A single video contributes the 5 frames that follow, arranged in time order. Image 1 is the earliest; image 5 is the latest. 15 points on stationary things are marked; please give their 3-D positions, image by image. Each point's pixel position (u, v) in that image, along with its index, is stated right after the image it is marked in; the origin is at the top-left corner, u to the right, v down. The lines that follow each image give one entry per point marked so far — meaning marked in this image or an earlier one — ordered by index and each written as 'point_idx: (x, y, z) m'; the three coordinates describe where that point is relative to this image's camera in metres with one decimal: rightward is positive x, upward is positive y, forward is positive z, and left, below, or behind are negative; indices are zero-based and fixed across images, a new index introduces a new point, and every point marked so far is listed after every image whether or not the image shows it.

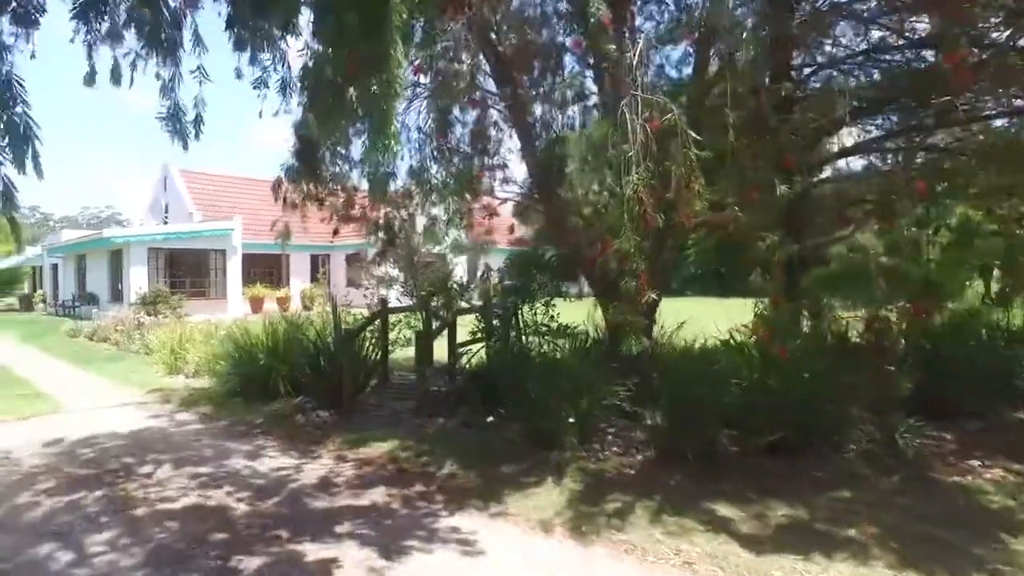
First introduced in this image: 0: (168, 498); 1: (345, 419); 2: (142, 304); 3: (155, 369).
0: (-3.0, -1.8, +5.2) m
1: (-2.2, -1.7, +7.9) m
2: (-10.5, -0.5, +16.9) m
3: (-6.7, -1.5, +11.2) m
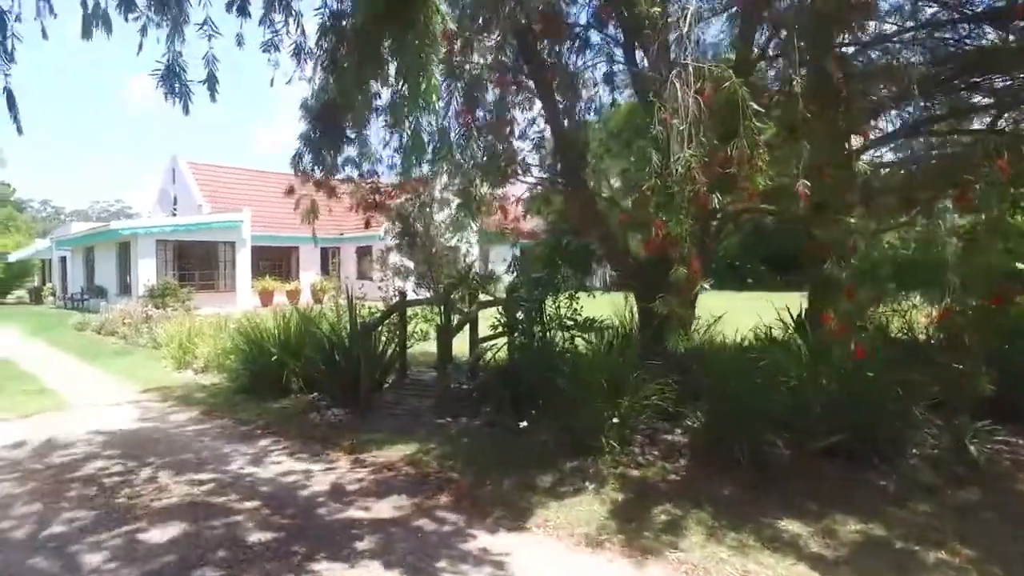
0: (-2.7, -1.8, +4.8) m
1: (-1.9, -1.6, +7.4) m
2: (-10.1, -0.2, +16.6) m
3: (-6.4, -1.4, +10.8) m
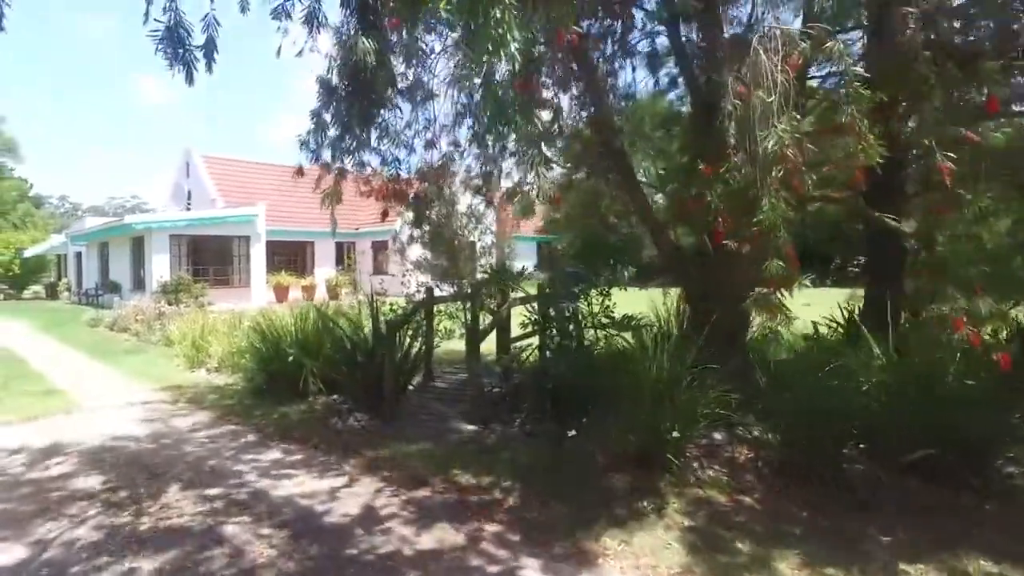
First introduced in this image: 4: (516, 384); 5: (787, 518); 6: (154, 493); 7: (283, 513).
0: (-2.3, -1.7, +4.2) m
1: (-1.5, -1.5, +6.9) m
2: (-9.5, -0.1, +16.2) m
3: (-5.9, -1.3, +10.4) m
4: (+0.1, -1.1, +6.6) m
5: (+2.0, -1.7, +4.4) m
6: (-3.0, -1.7, +4.9) m
7: (-1.7, -1.7, +4.5) m
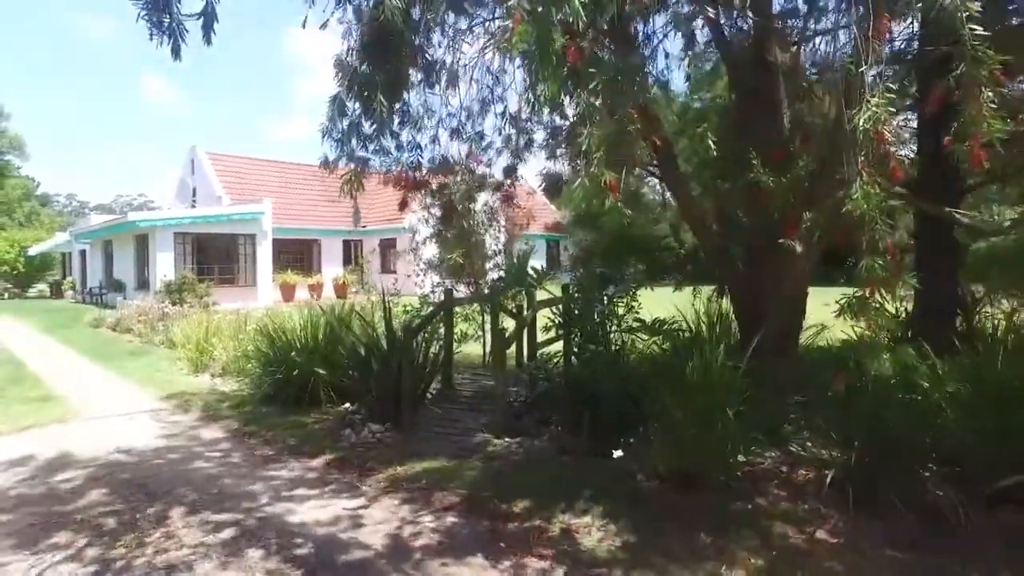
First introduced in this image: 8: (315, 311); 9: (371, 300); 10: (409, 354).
0: (-2.1, -1.7, +3.8) m
1: (-1.2, -1.6, +6.4) m
2: (-9.1, -0.1, +15.8) m
3: (-5.6, -1.3, +9.9) m
4: (+0.4, -1.1, +6.1) m
5: (+2.3, -1.7, +3.9) m
6: (-2.7, -1.7, +4.4) m
7: (-1.5, -1.7, +4.0) m
8: (-2.8, -0.3, +8.3) m
9: (-2.1, -0.2, +8.8) m
10: (-1.1, -0.7, +6.6) m
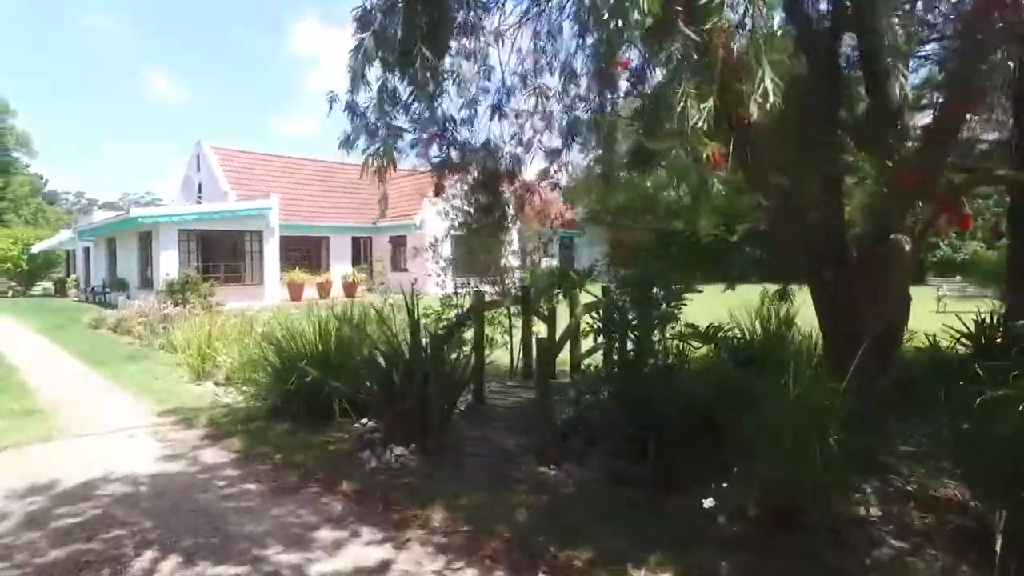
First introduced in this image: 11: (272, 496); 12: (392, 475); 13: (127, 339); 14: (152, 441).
0: (-1.7, -1.8, +3.0) m
1: (-0.8, -1.6, +5.6) m
2: (-8.6, -0.1, +15.0) m
3: (-5.1, -1.3, +9.1) m
4: (+0.8, -1.1, +5.3) m
5: (+2.7, -1.8, +3.0) m
6: (-2.3, -1.7, +3.6) m
7: (-1.1, -1.7, +3.2) m
8: (-2.3, -0.3, +7.5) m
9: (-1.7, -0.2, +8.0) m
10: (-0.7, -0.7, +5.7) m
11: (-1.9, -1.7, +4.8) m
12: (-1.1, -1.6, +5.2) m
13: (-8.0, -1.1, +12.4) m
14: (-3.7, -1.6, +6.1) m
